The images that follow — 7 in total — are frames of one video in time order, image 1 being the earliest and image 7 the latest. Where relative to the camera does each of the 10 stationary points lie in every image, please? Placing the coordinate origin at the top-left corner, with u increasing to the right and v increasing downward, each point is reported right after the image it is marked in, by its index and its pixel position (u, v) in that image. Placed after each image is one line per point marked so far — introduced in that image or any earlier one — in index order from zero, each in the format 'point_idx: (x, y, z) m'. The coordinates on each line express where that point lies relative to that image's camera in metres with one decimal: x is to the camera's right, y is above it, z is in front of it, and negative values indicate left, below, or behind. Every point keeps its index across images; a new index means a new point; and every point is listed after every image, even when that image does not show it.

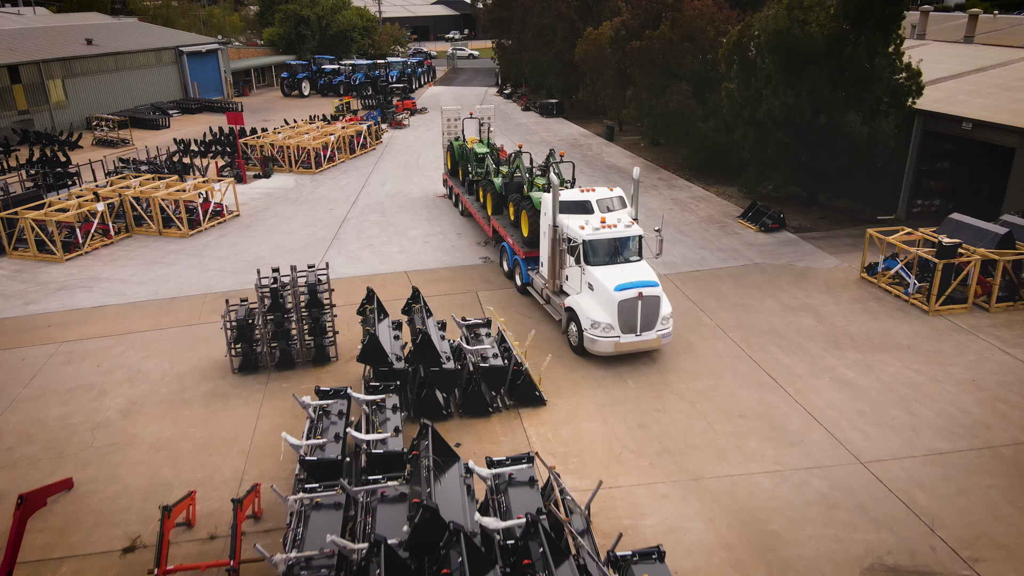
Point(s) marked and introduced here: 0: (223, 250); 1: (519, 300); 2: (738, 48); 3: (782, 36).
0: (-6.4, +0.9, +17.1) m
1: (+0.1, -0.2, +13.9) m
2: (+5.5, +5.9, +18.9) m
3: (+5.8, +5.4, +16.4) m
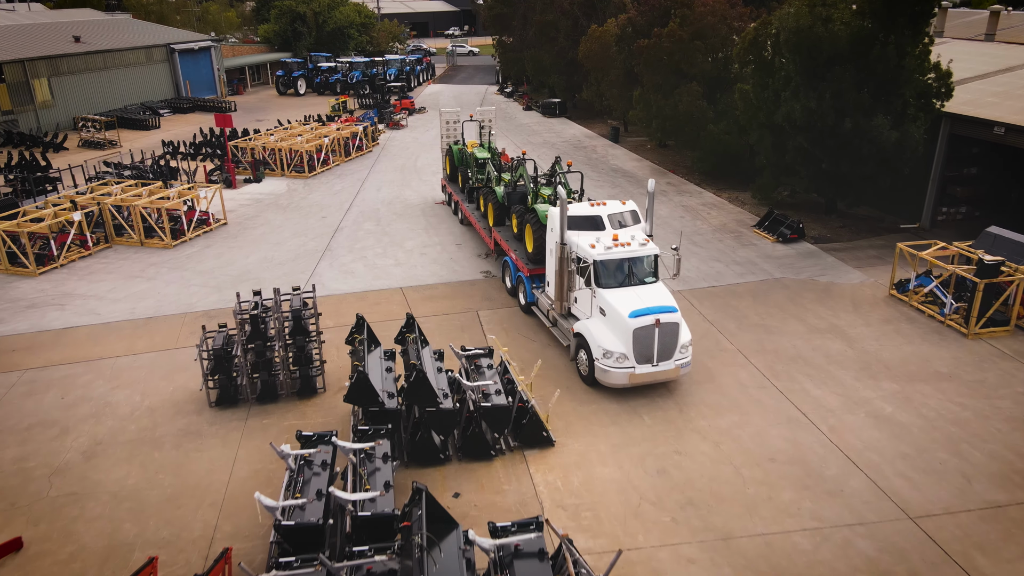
0: (-6.3, +0.5, +16.0) m
1: (+0.2, -0.6, +12.9) m
2: (+5.6, +5.6, +17.8) m
3: (+5.8, +5.1, +15.4) m
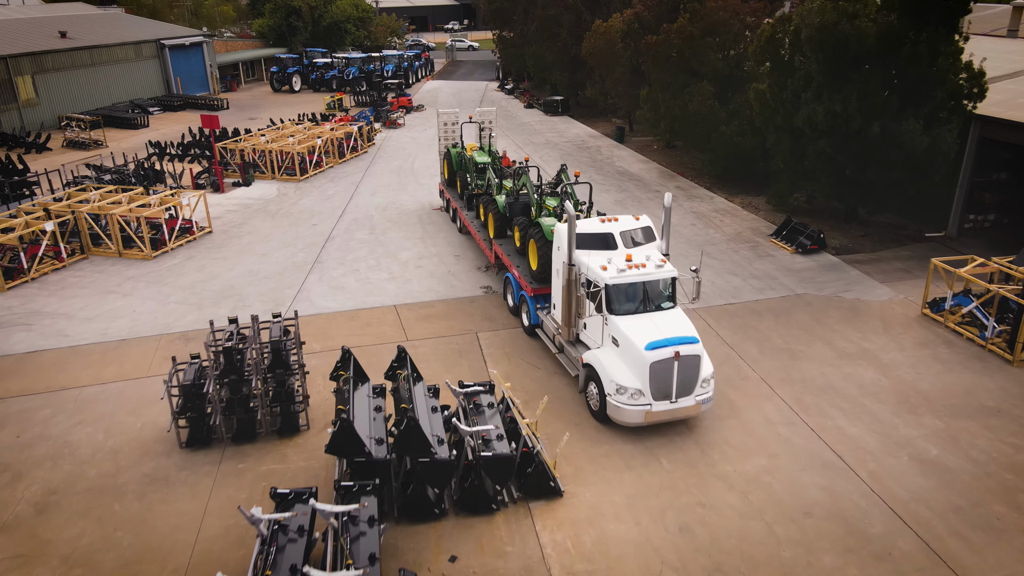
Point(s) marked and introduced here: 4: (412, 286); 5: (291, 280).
0: (-6.3, +0.2, +15.0) m
1: (+0.2, -0.9, +11.9) m
2: (+5.6, +5.3, +16.7) m
3: (+5.9, +4.8, +14.3) m
4: (-1.9, 0.0, +14.3) m
5: (-4.2, +0.2, +14.7) m
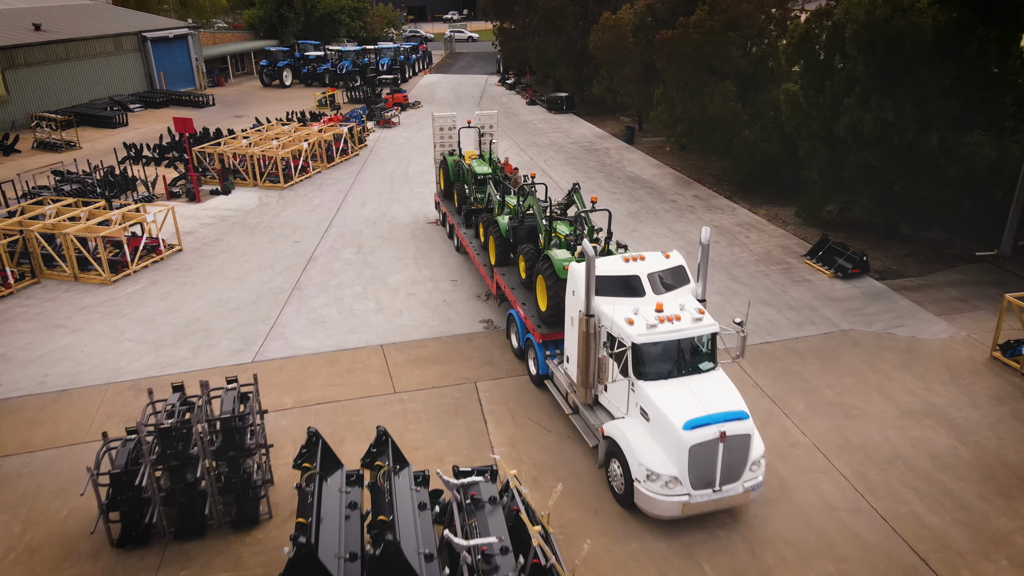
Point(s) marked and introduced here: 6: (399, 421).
0: (-6.2, -0.3, +13.3) m
1: (+0.3, -1.5, +10.1) m
2: (+5.7, +4.8, +14.9) m
3: (+5.9, +4.2, +12.5) m
4: (-1.8, -0.5, +12.5) m
5: (-4.1, -0.4, +12.9) m
6: (-1.4, -1.7, +9.7) m
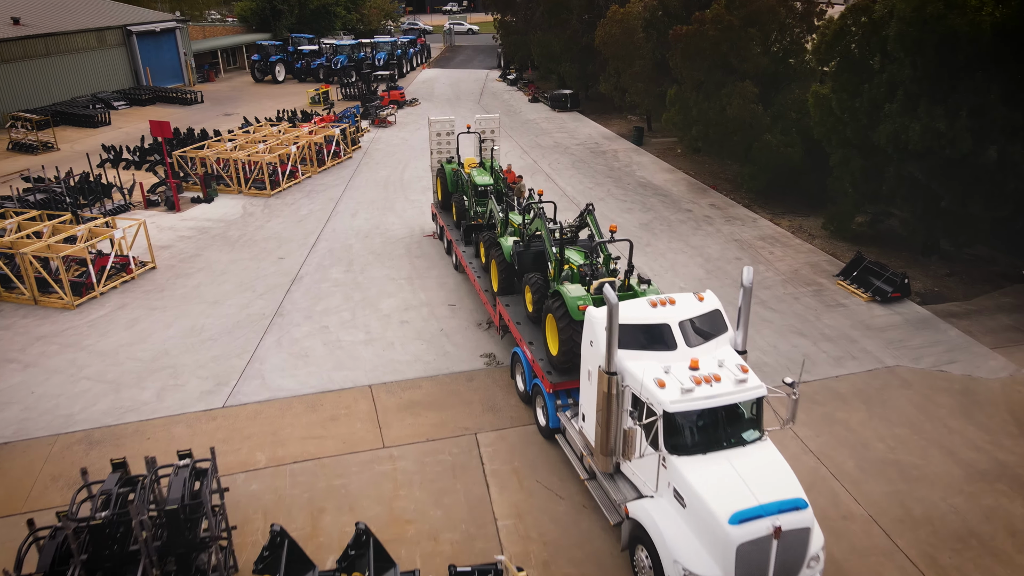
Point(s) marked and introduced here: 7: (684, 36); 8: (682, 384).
0: (-6.2, -0.7, +11.9) m
1: (+0.3, -1.9, +8.8) m
2: (+5.7, +4.4, +13.6) m
3: (+6.0, +3.8, +11.2) m
4: (-1.7, -0.9, +11.2) m
5: (-4.1, -0.8, +11.6) m
6: (-1.3, -2.1, +8.4) m
7: (+4.1, +5.9, +18.2) m
8: (+1.5, -0.8, +6.7) m
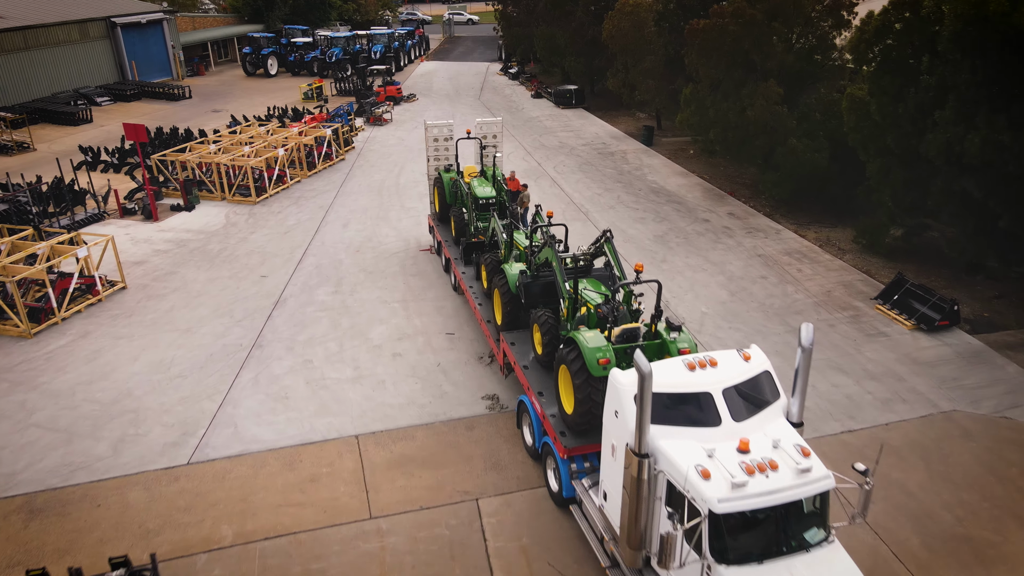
0: (-6.1, -1.1, +10.7) m
1: (+0.4, -2.4, +7.6) m
2: (+5.8, +4.0, +12.2) m
3: (+6.1, +3.4, +9.8) m
4: (-1.7, -1.4, +10.0) m
5: (-4.0, -1.2, +10.3) m
6: (-1.3, -2.6, +7.1) m
7: (+4.1, +5.6, +16.8) m
8: (+1.5, -1.3, +5.4) m
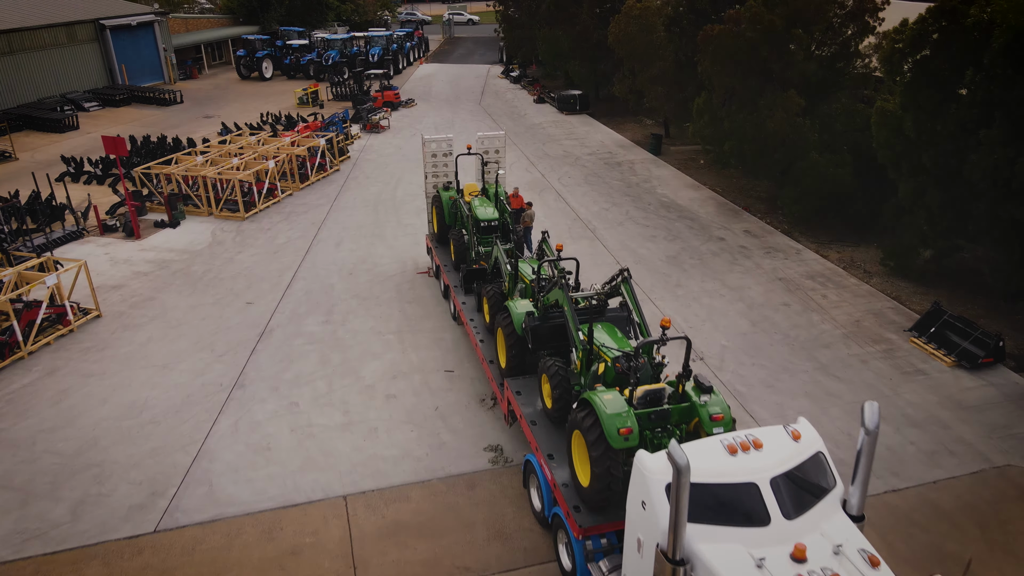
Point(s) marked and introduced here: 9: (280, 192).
0: (-6.0, -1.6, +9.8) m
1: (+0.5, -2.8, +6.7) m
2: (+5.9, +3.5, +11.3) m
3: (+6.1, +2.9, +8.9) m
4: (-1.6, -1.8, +9.0) m
5: (-3.9, -1.7, +9.4) m
6: (-1.2, -3.1, +6.2) m
7: (+4.2, +5.1, +15.8) m
8: (+1.6, -1.8, +4.5) m
9: (-5.4, +2.3, +18.1) m
